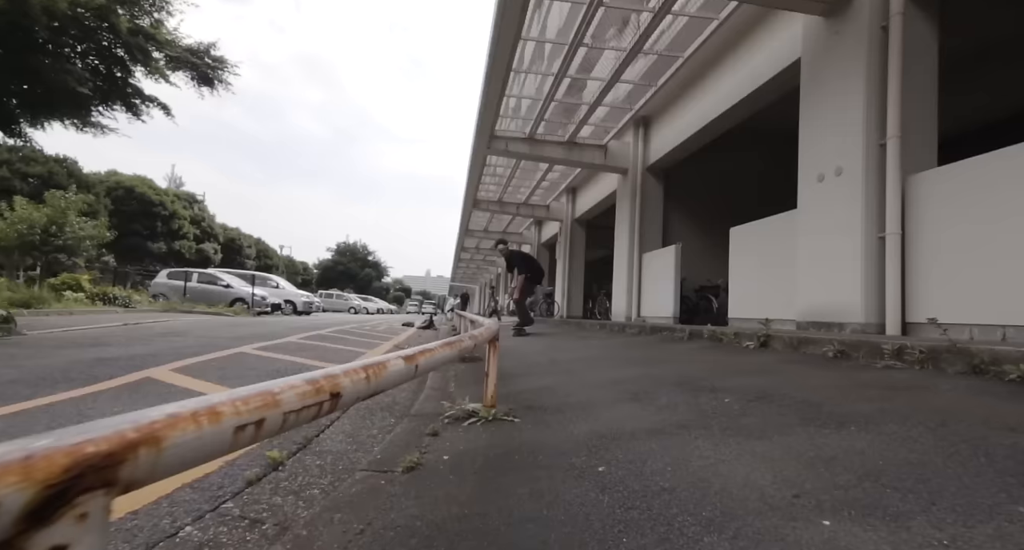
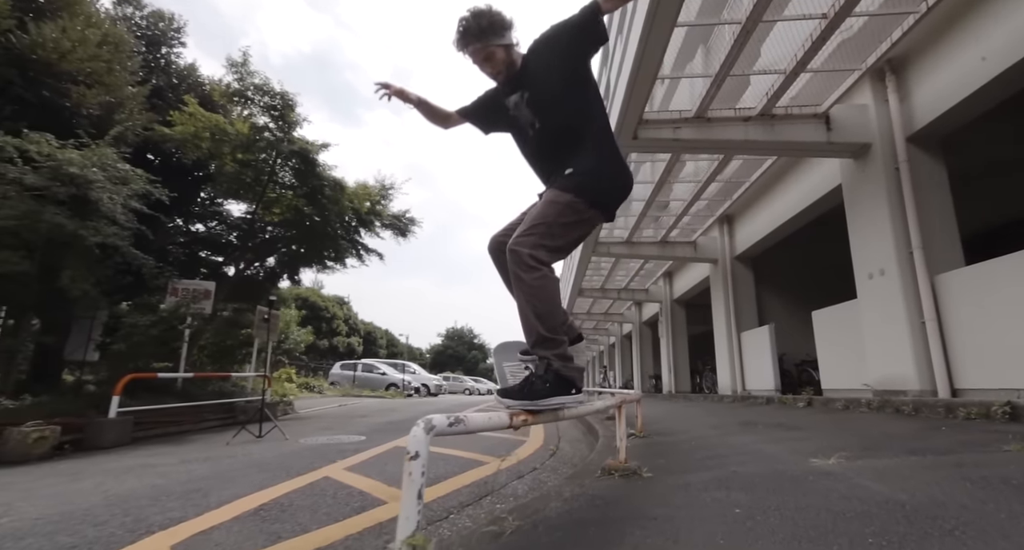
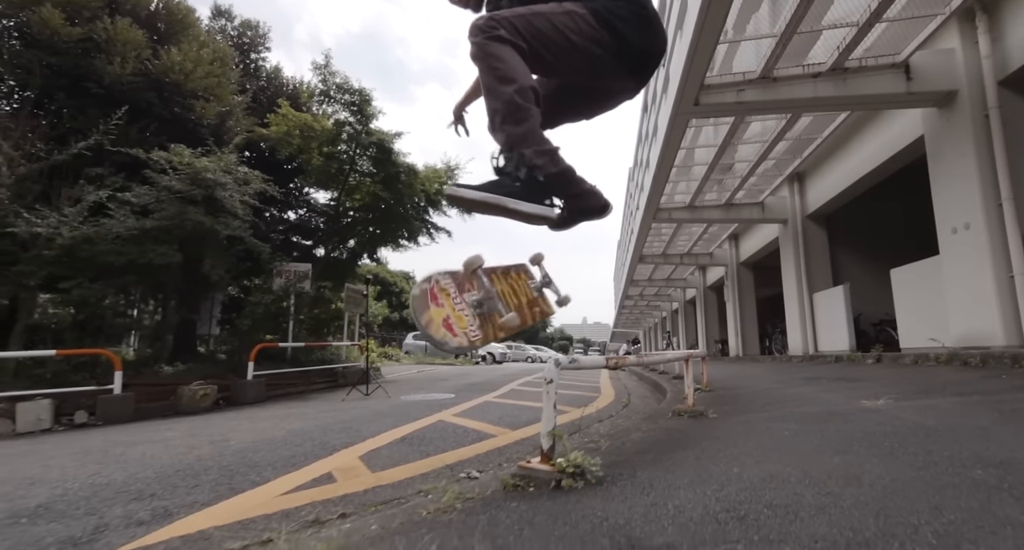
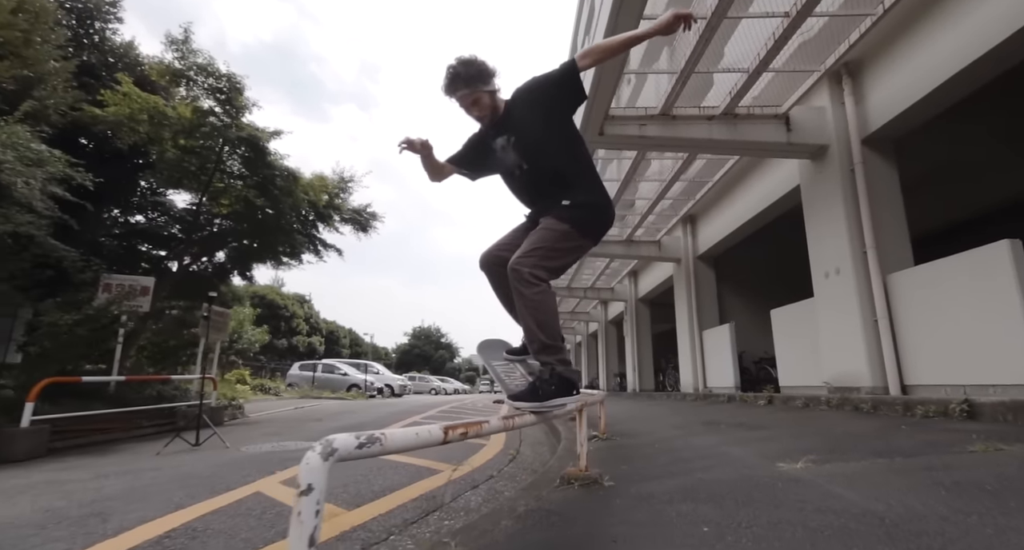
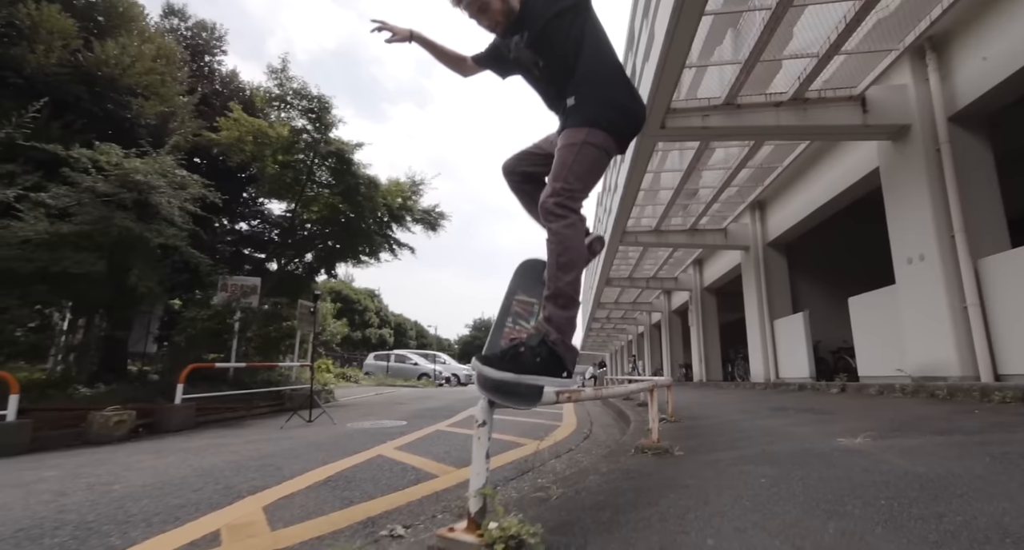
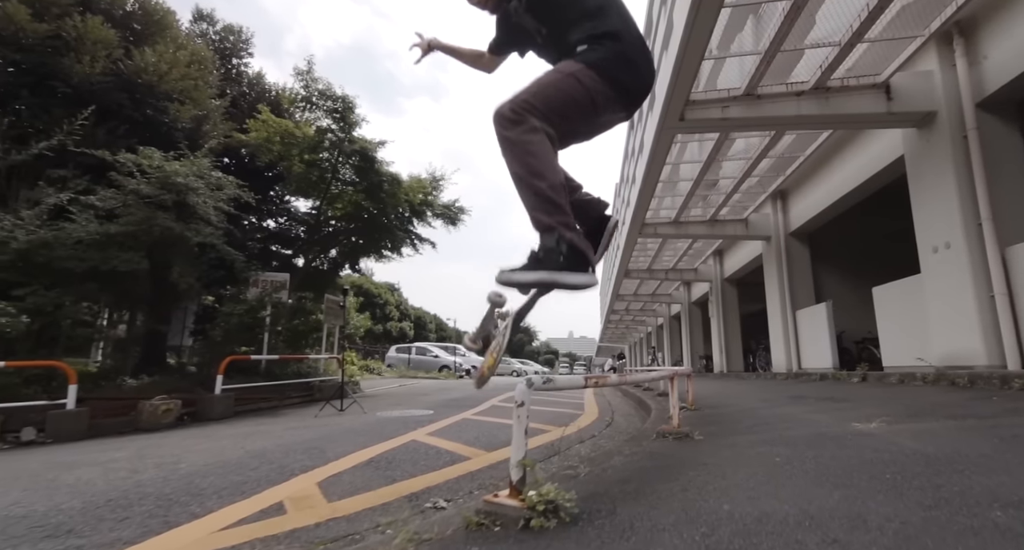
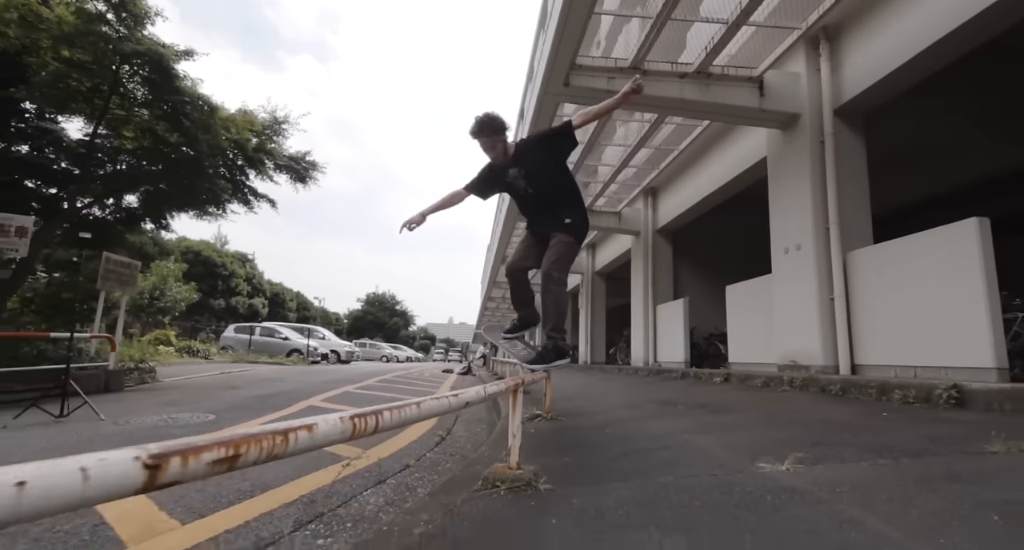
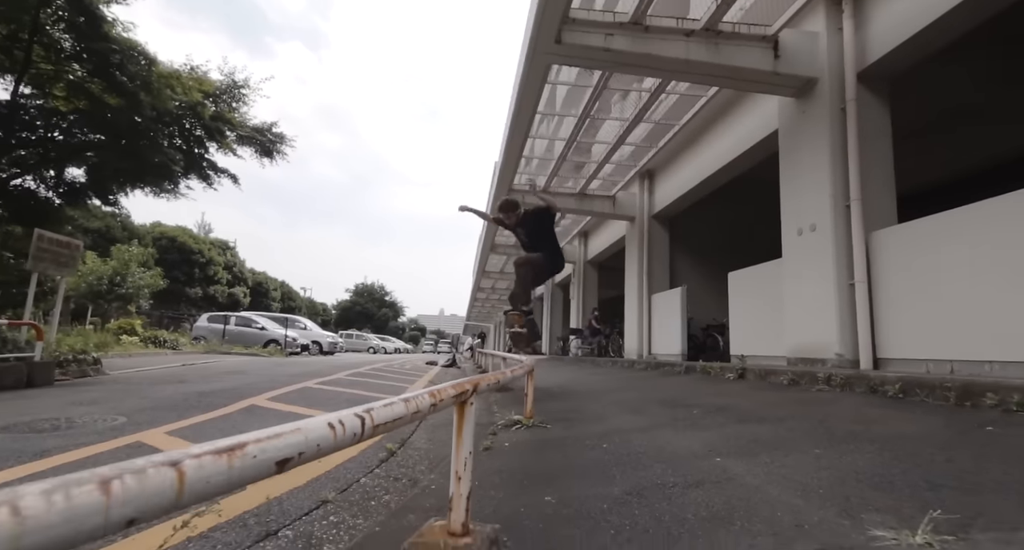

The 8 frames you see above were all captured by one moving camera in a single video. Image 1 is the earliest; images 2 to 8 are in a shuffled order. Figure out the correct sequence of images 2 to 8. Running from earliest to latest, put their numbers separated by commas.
8, 7, 4, 2, 5, 6, 3
